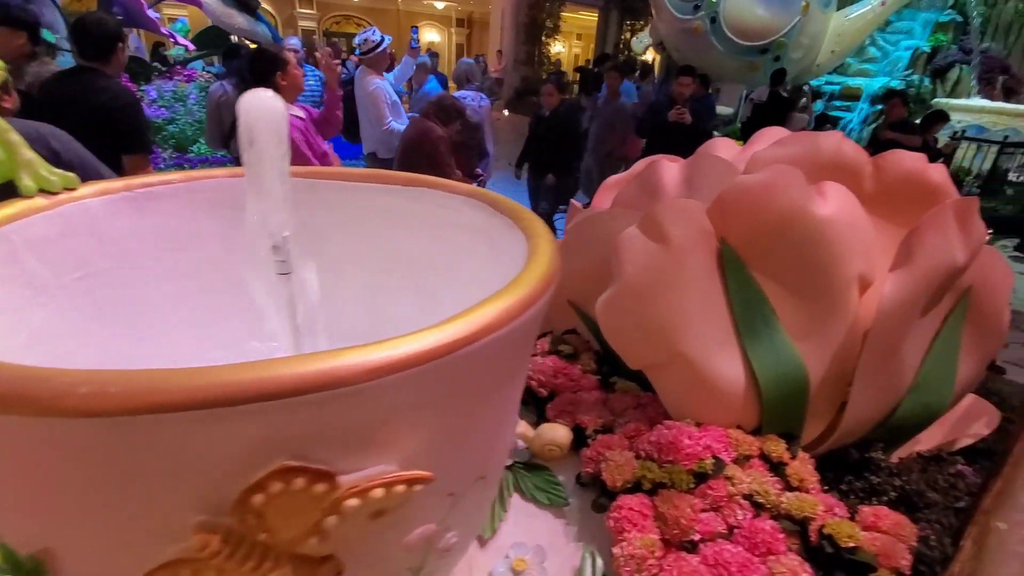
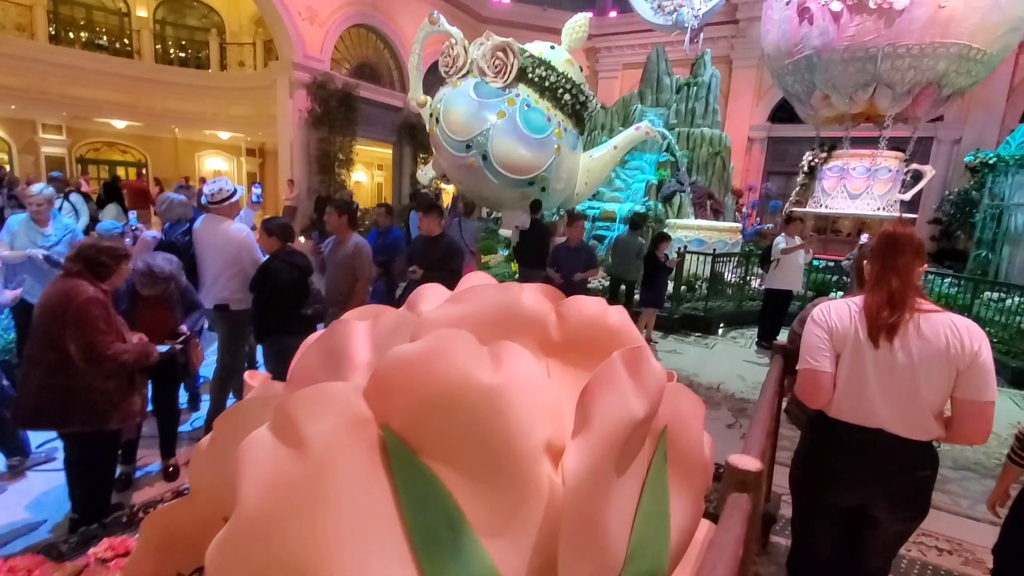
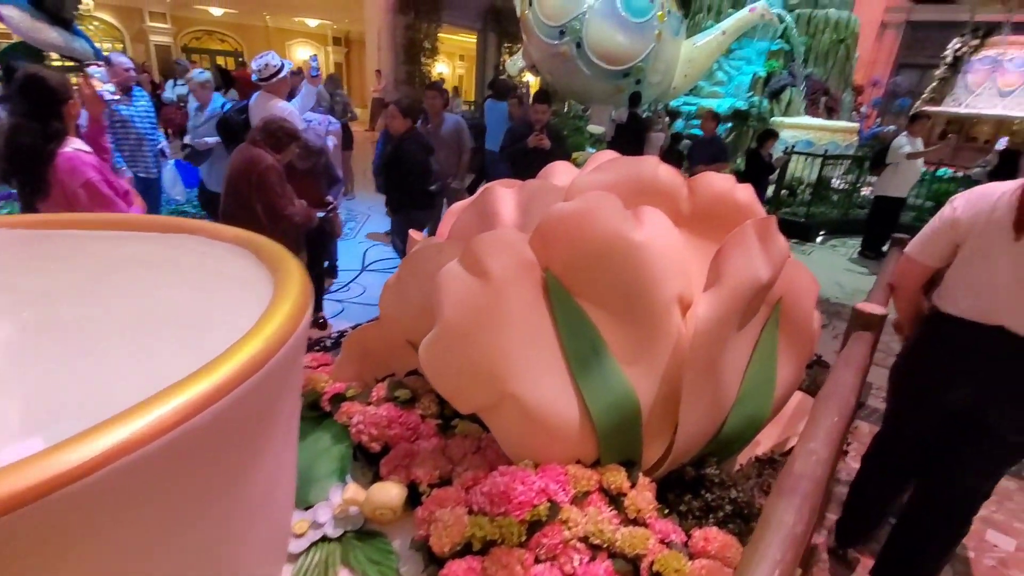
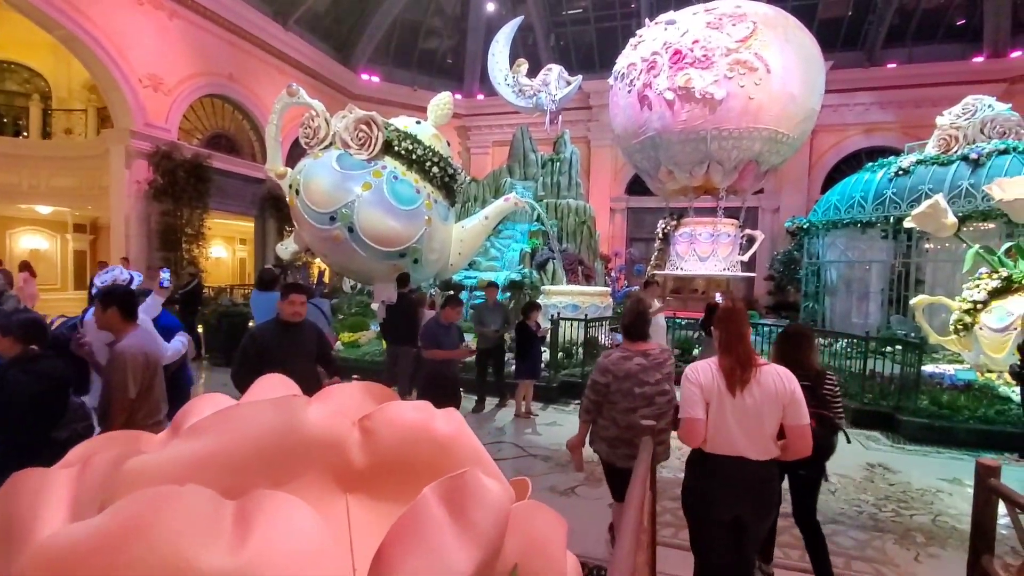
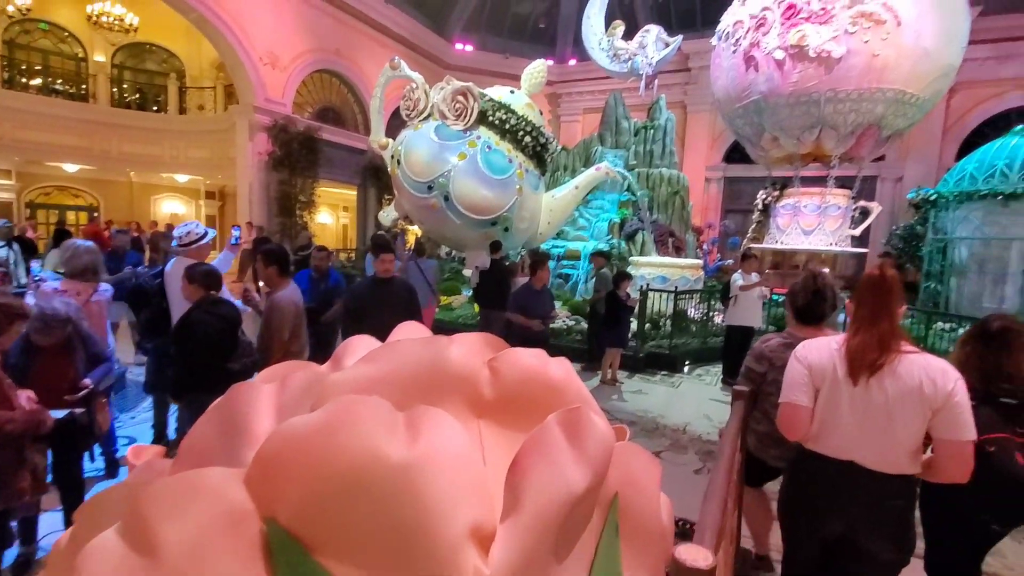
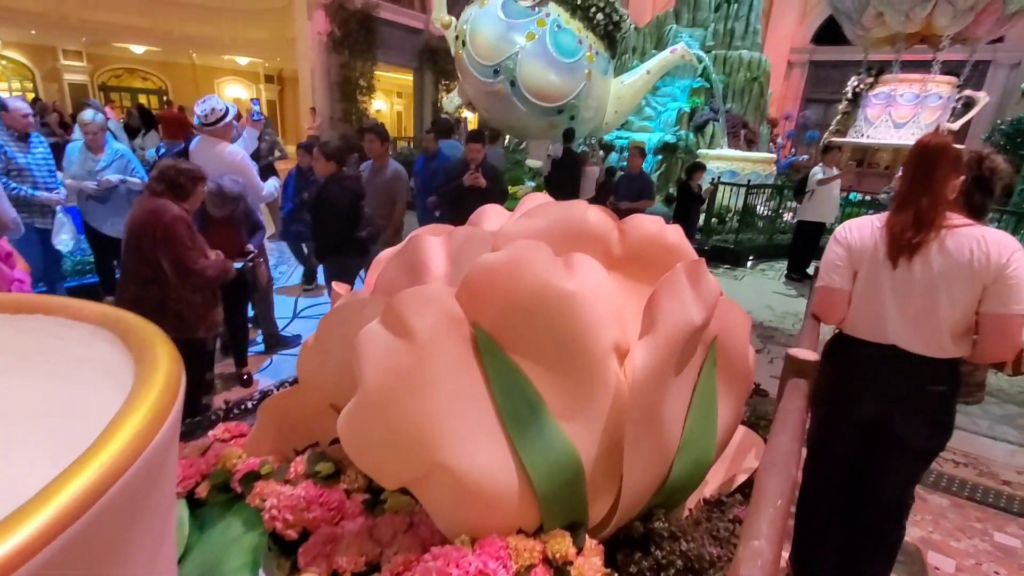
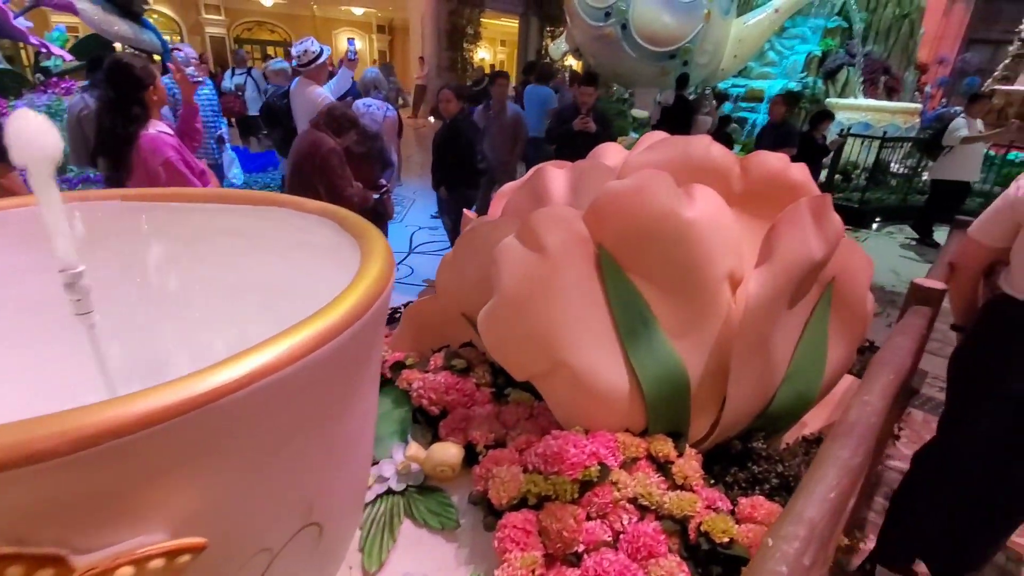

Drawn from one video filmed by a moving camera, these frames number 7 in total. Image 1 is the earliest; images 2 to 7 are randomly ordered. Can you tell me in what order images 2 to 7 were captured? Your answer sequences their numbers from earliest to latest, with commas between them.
7, 3, 6, 2, 5, 4
